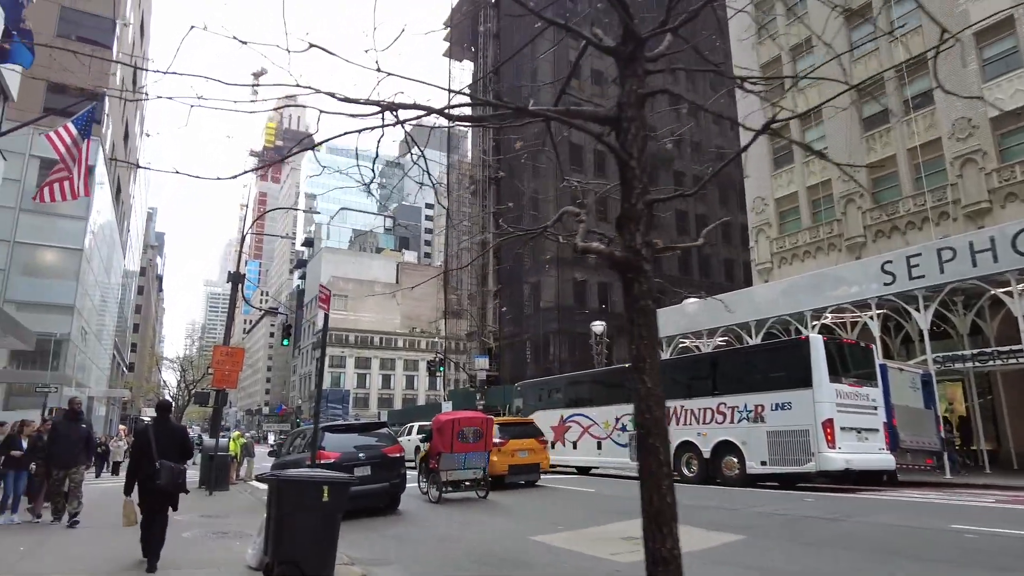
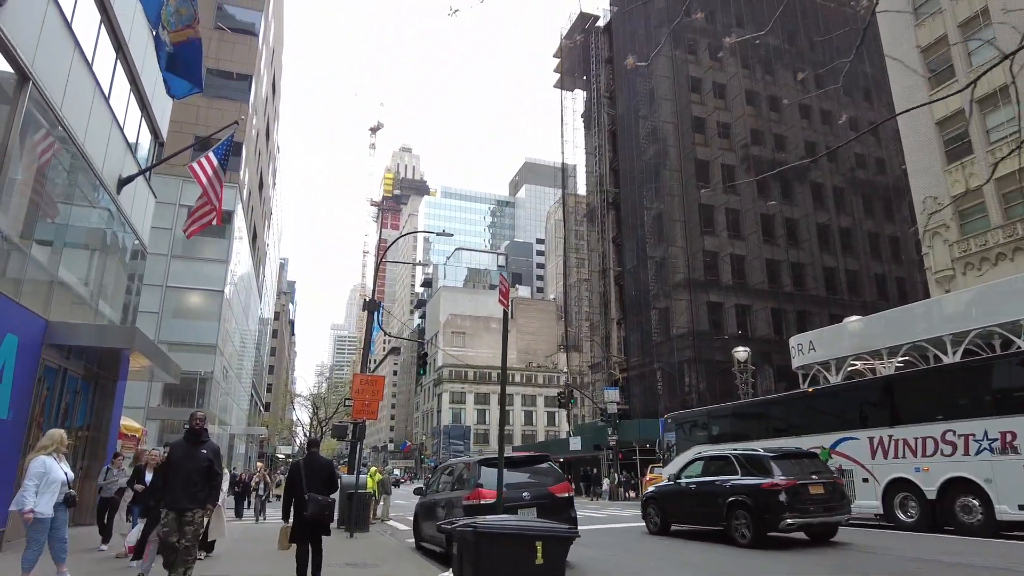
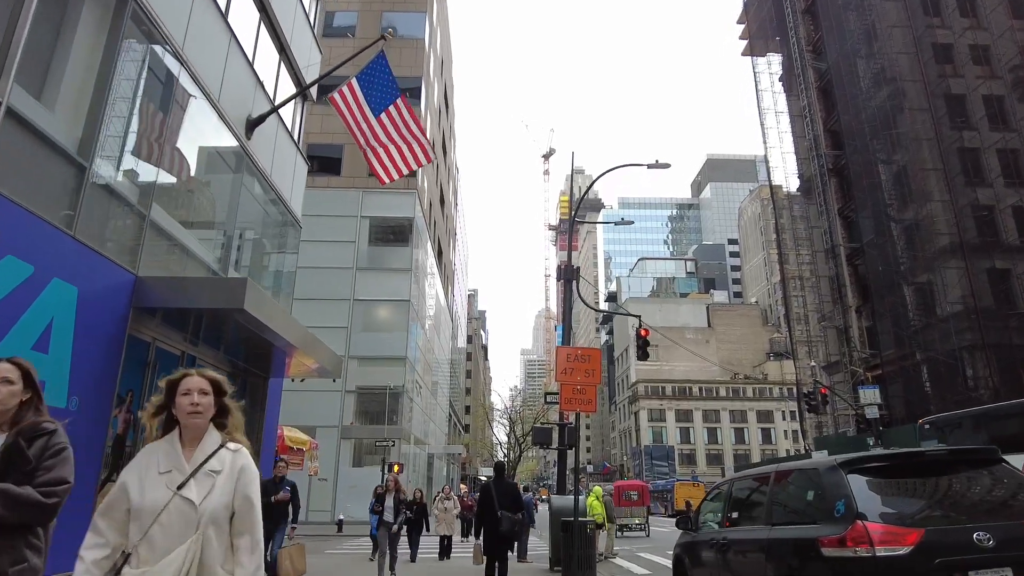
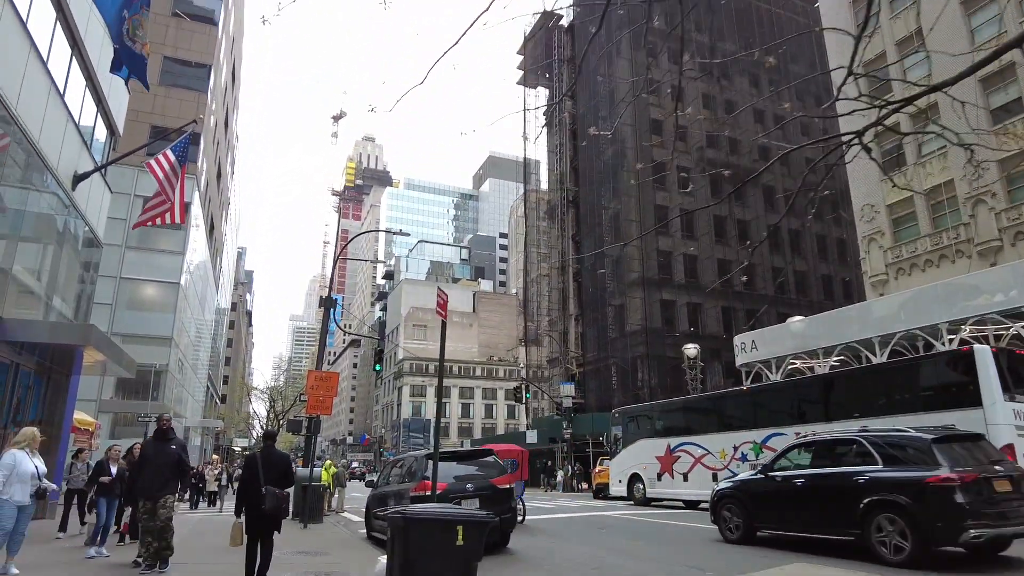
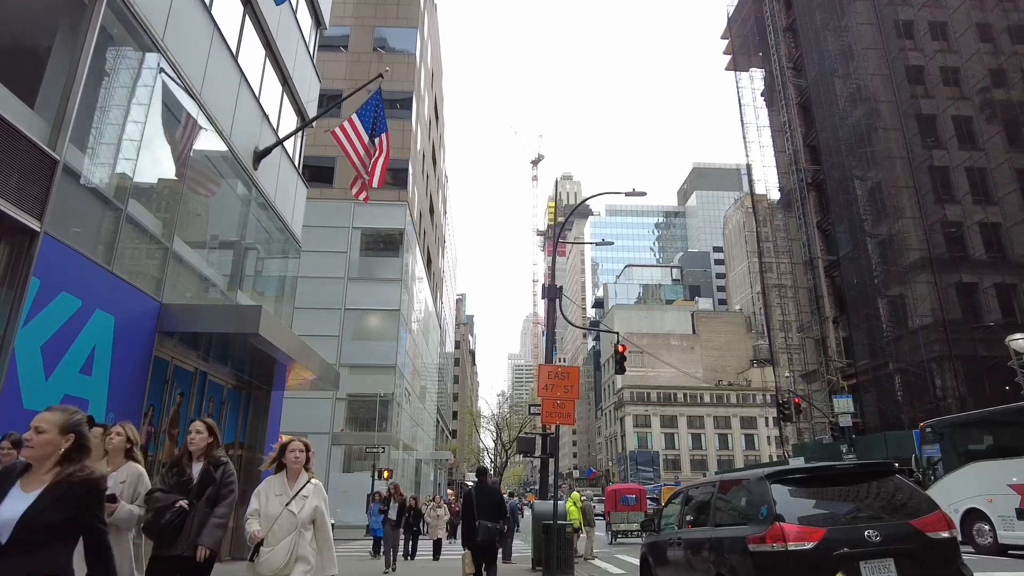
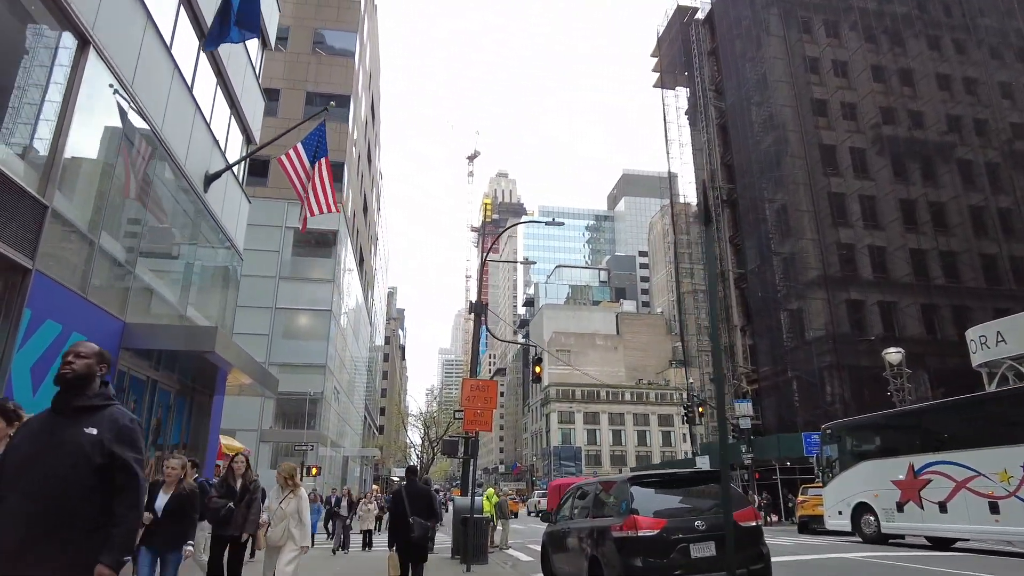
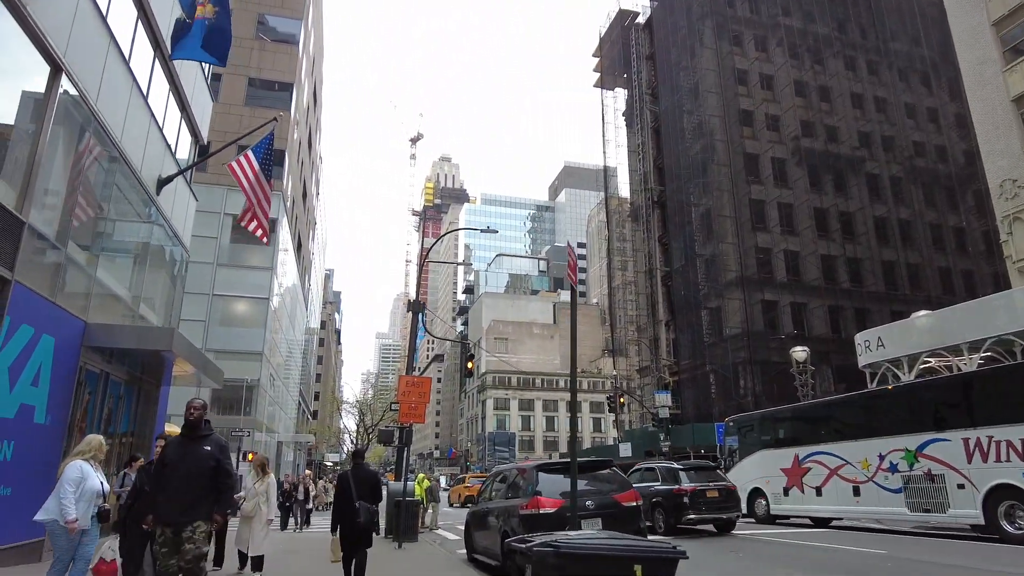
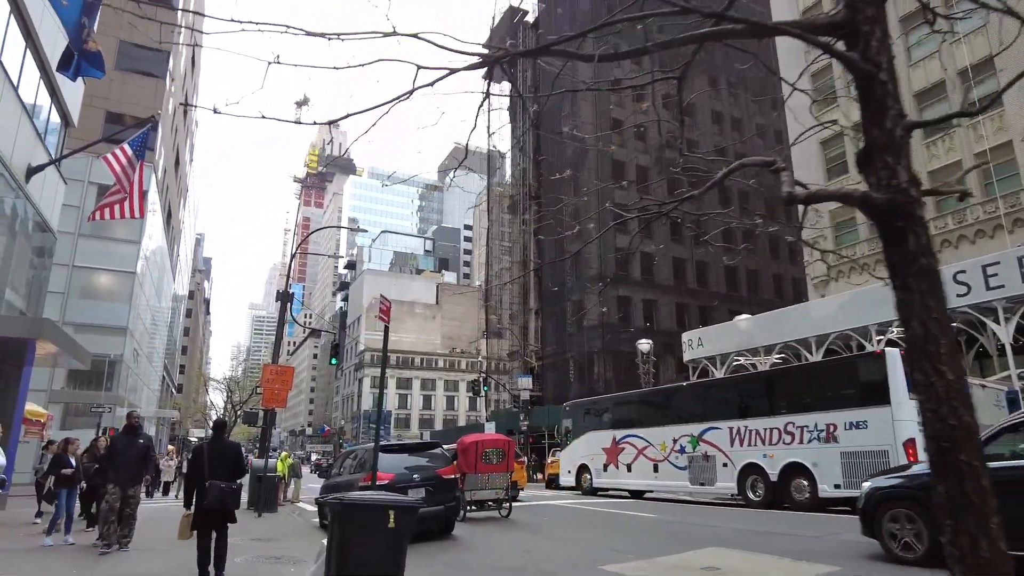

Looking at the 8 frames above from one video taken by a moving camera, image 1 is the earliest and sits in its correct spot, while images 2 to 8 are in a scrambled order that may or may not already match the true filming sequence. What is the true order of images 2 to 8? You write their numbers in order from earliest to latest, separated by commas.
8, 4, 2, 7, 6, 5, 3
